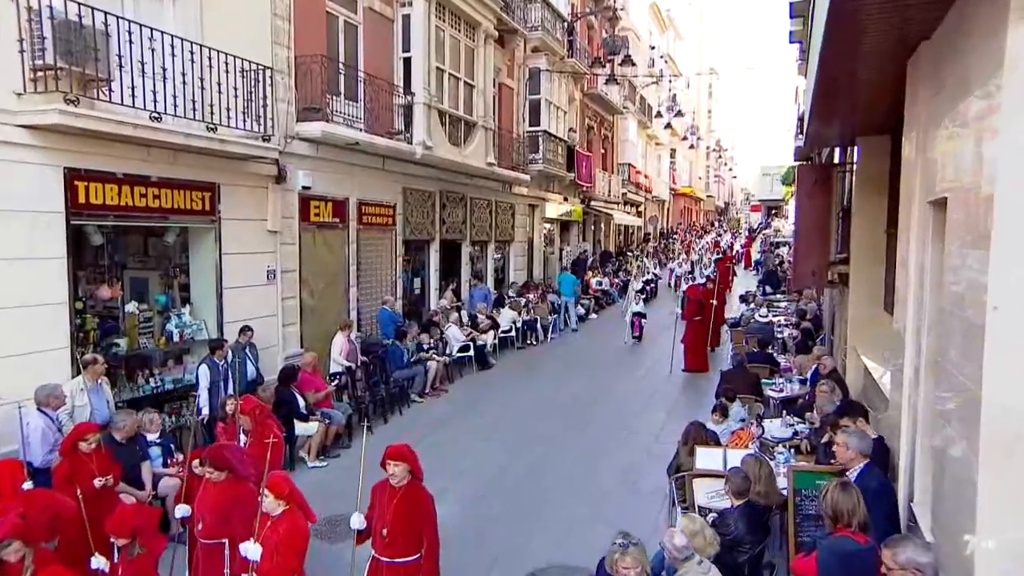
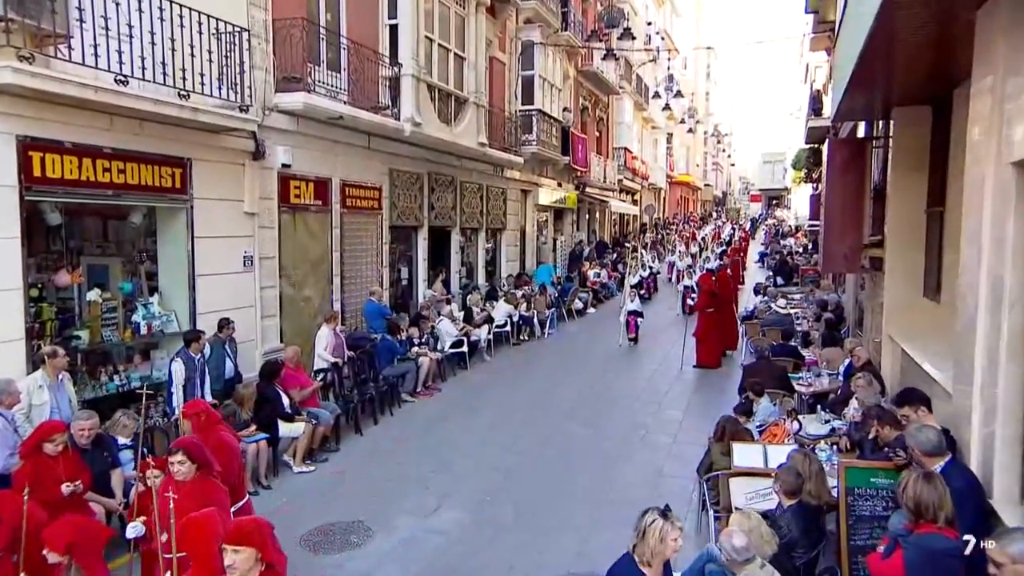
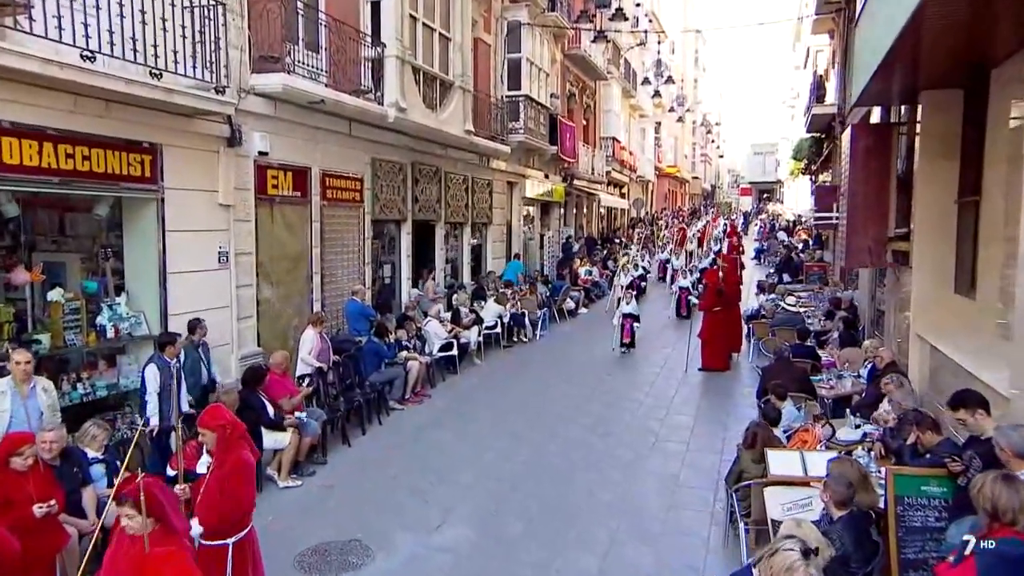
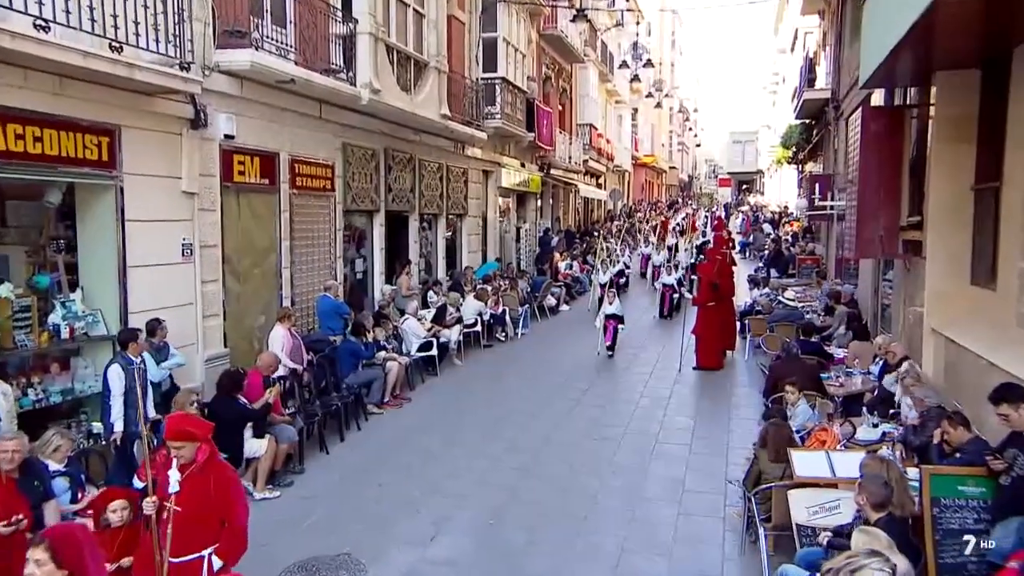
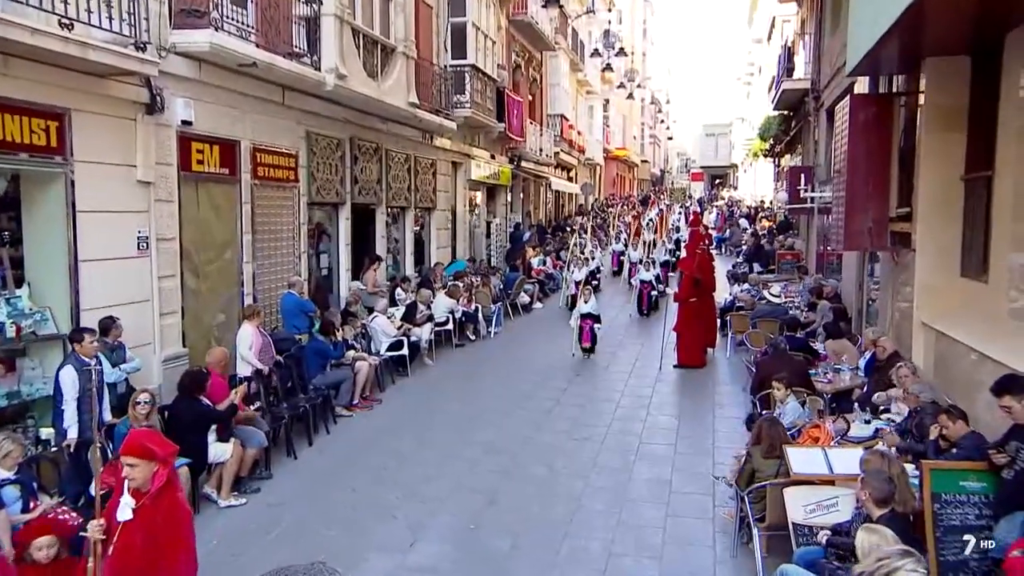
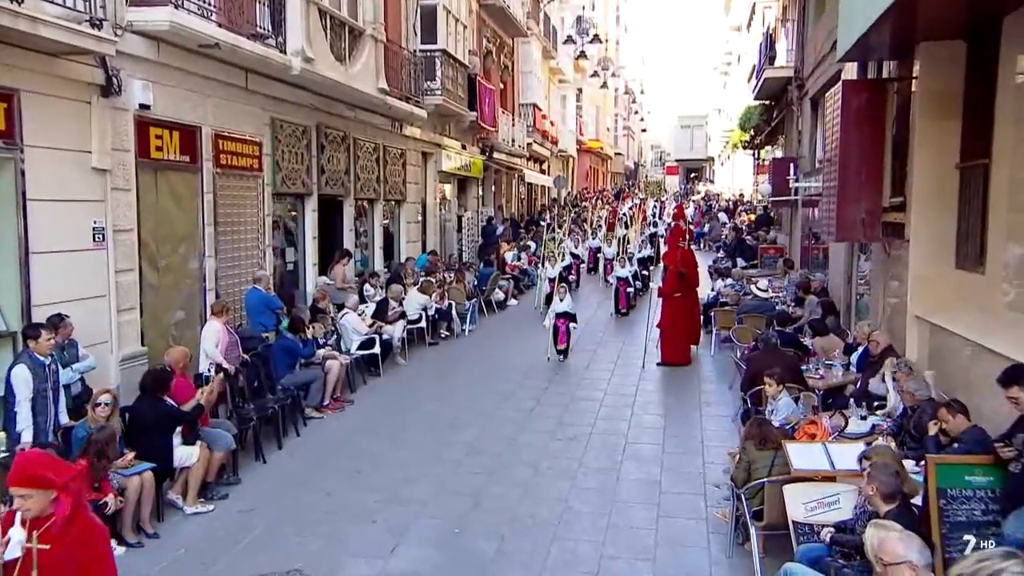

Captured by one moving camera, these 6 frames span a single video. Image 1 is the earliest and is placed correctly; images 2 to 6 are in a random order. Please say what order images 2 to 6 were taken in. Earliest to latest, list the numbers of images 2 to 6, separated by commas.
2, 3, 4, 5, 6
